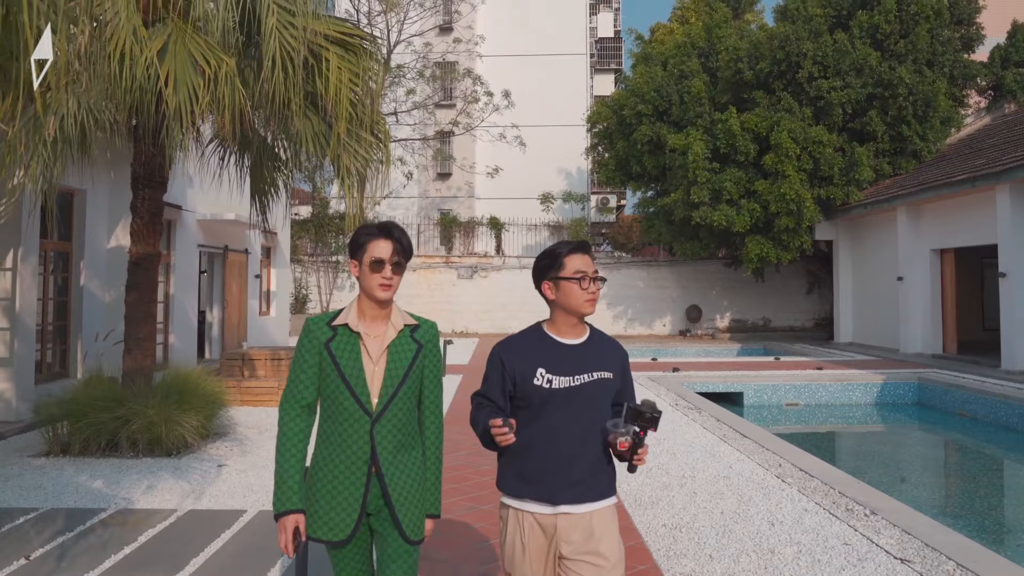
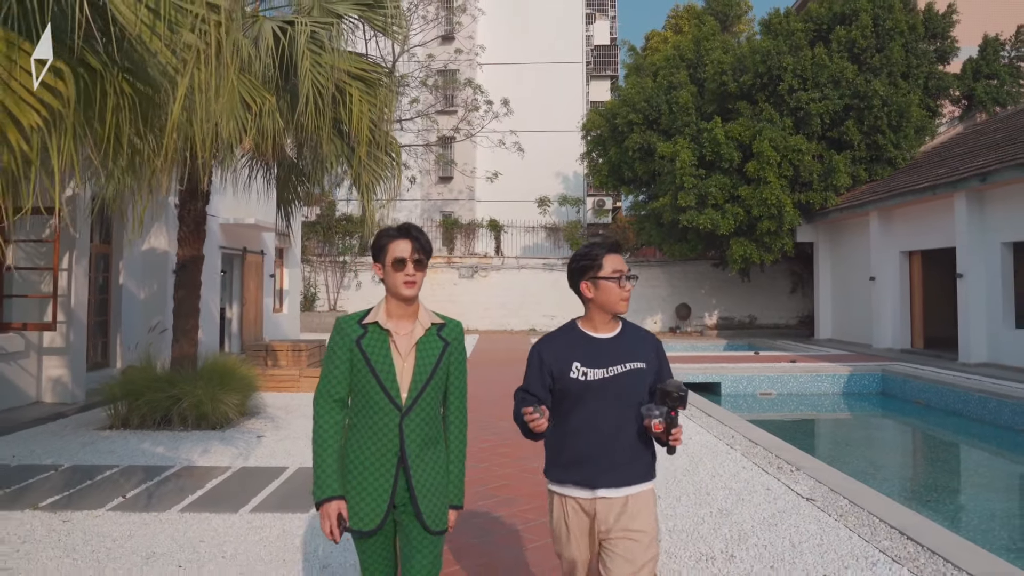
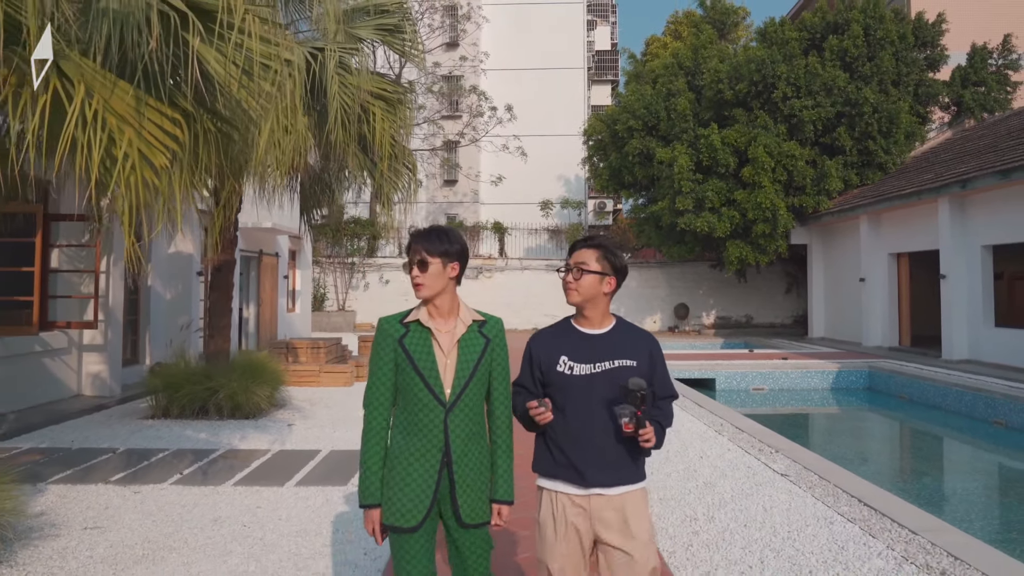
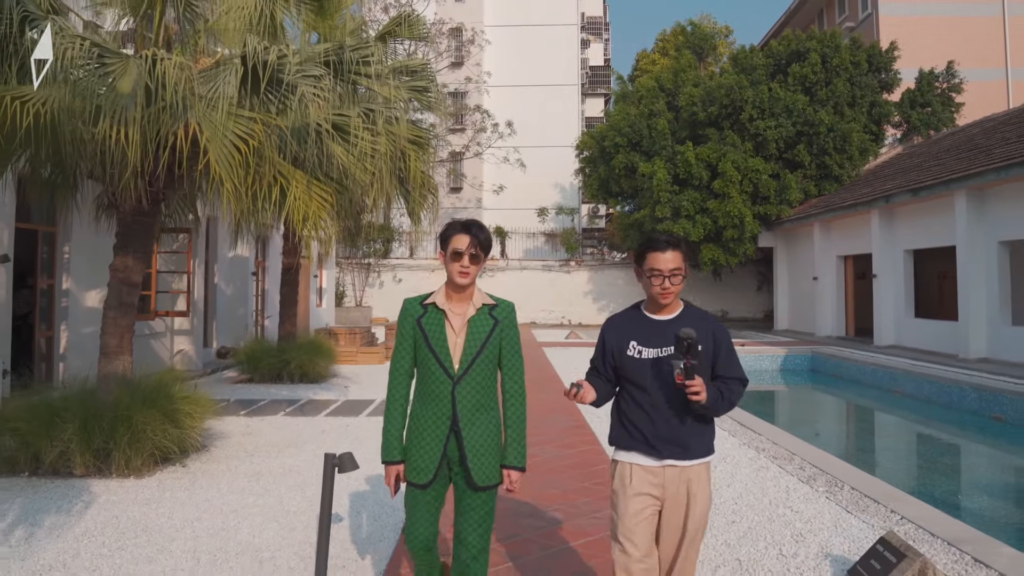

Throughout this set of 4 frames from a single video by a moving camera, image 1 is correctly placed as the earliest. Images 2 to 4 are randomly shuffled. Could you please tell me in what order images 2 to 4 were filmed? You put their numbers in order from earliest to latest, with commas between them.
2, 3, 4
